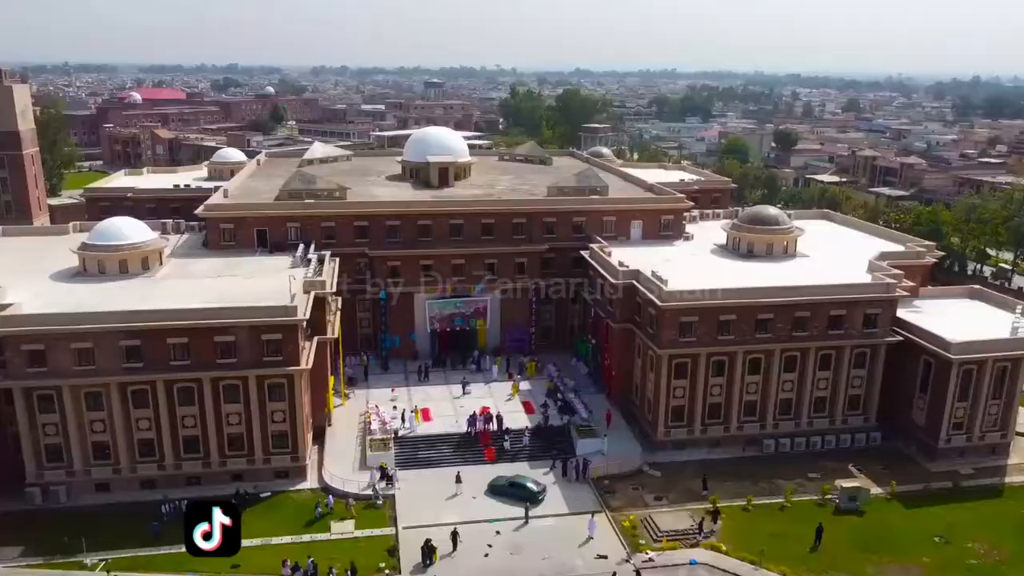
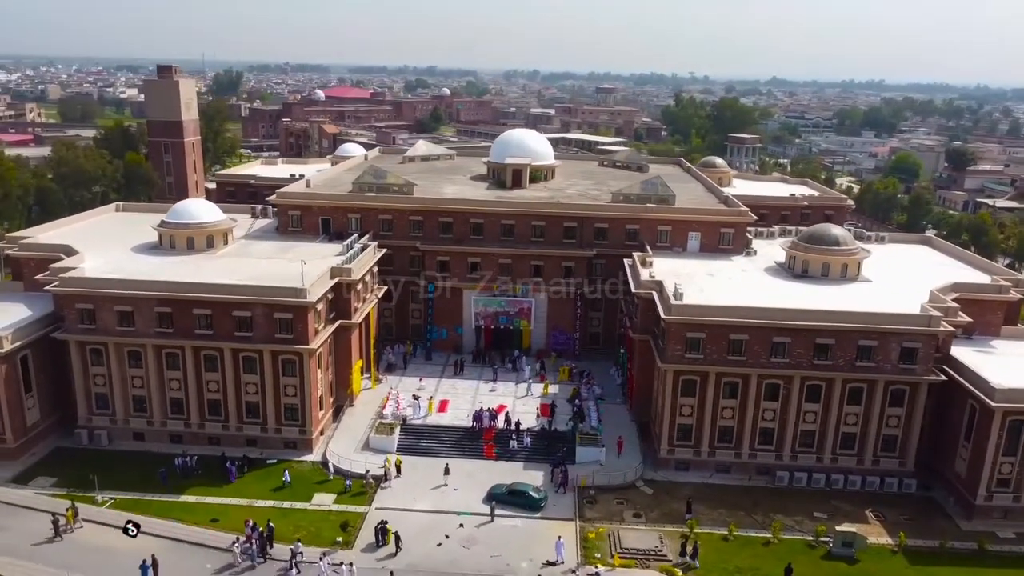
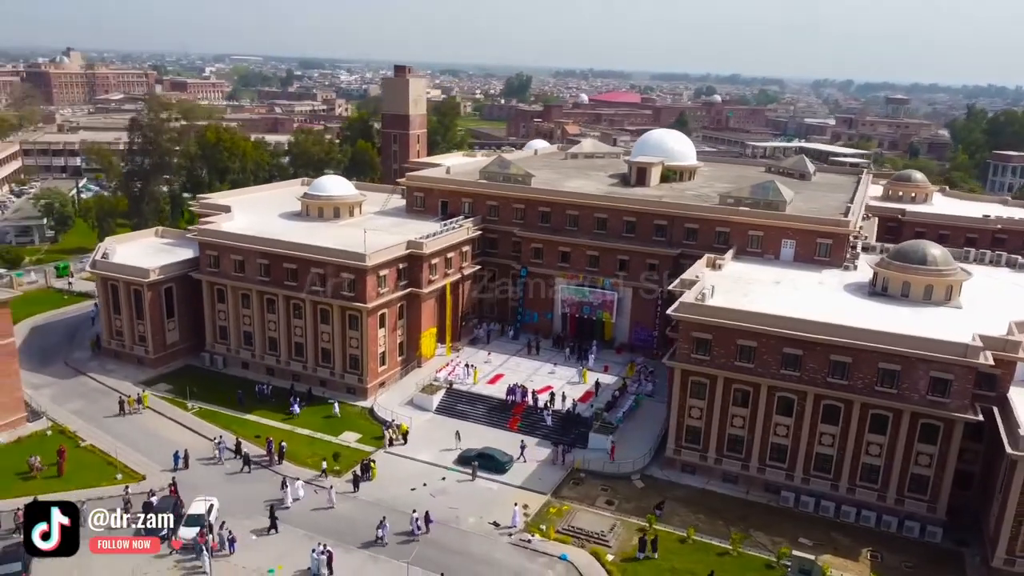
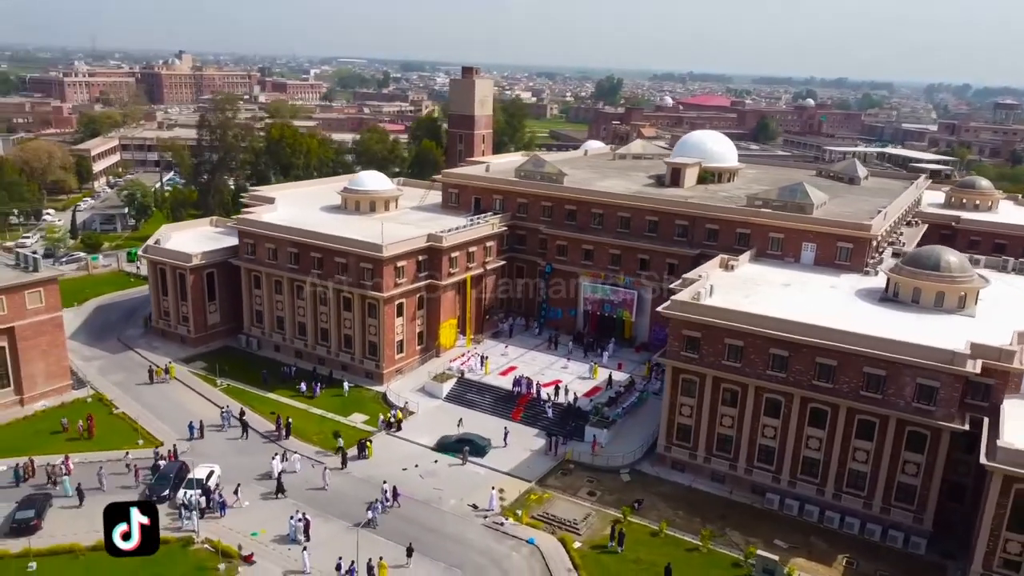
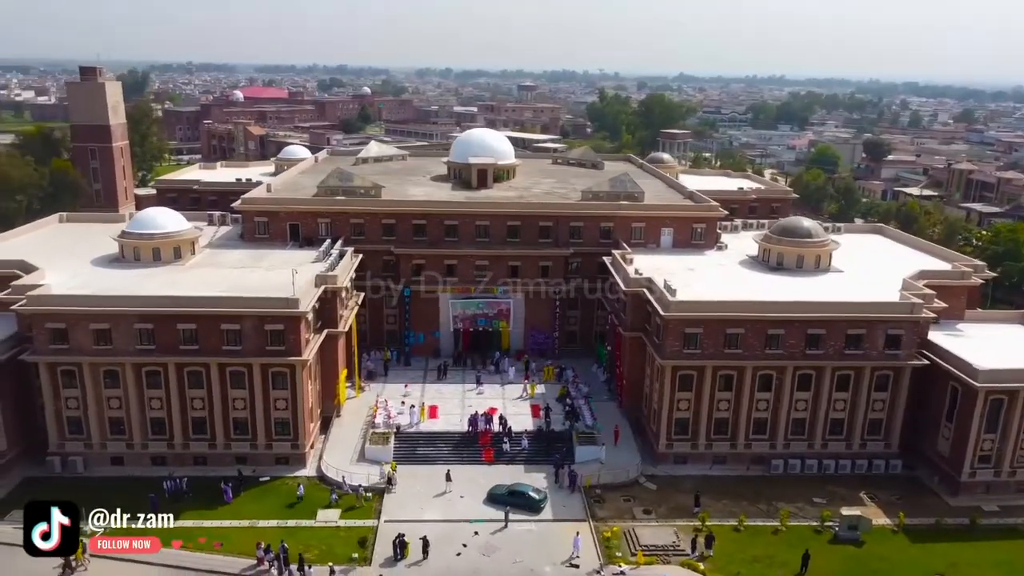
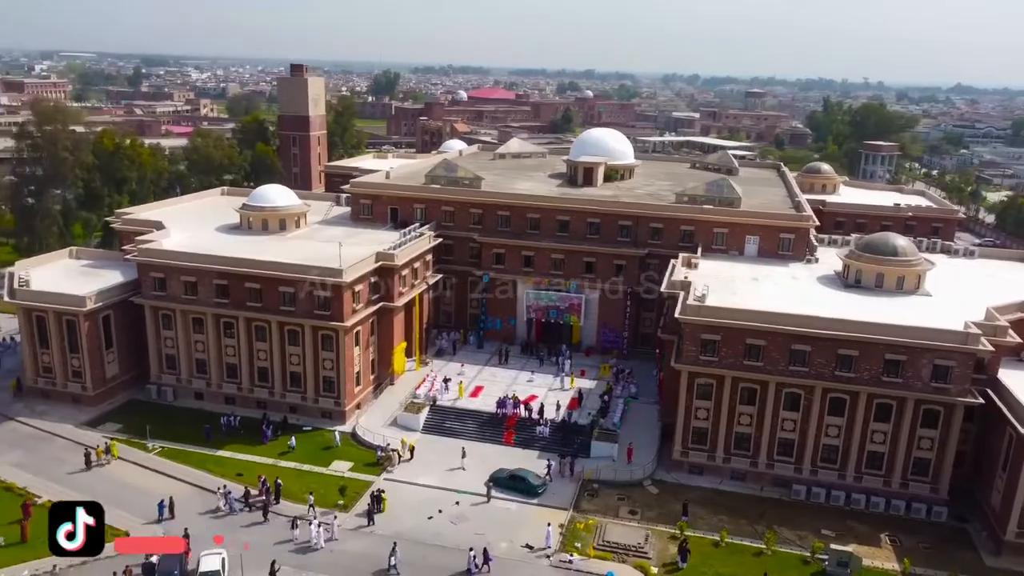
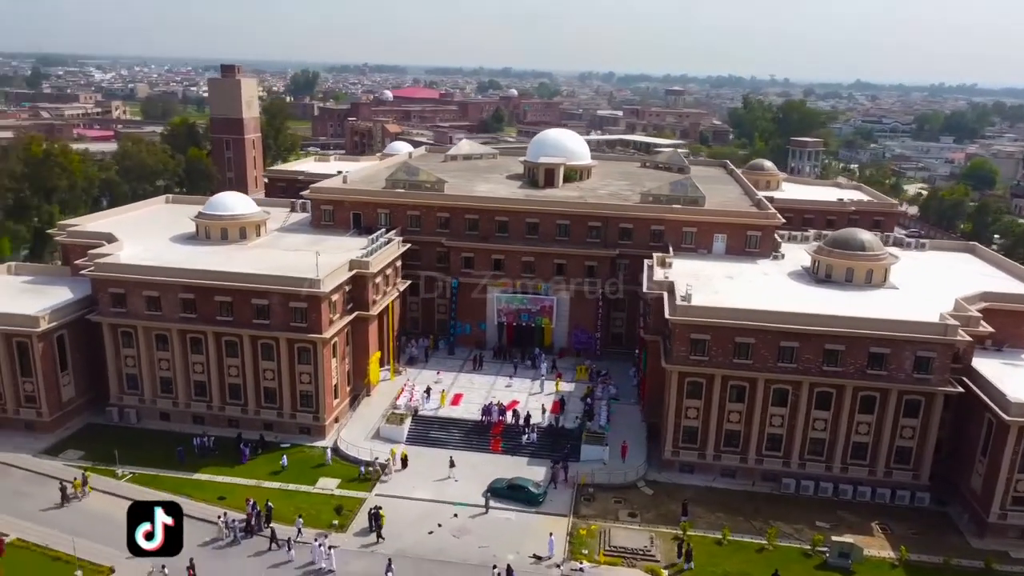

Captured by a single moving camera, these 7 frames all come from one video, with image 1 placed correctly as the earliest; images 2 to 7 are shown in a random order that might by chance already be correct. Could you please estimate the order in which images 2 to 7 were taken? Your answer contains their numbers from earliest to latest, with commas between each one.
5, 2, 7, 6, 3, 4
